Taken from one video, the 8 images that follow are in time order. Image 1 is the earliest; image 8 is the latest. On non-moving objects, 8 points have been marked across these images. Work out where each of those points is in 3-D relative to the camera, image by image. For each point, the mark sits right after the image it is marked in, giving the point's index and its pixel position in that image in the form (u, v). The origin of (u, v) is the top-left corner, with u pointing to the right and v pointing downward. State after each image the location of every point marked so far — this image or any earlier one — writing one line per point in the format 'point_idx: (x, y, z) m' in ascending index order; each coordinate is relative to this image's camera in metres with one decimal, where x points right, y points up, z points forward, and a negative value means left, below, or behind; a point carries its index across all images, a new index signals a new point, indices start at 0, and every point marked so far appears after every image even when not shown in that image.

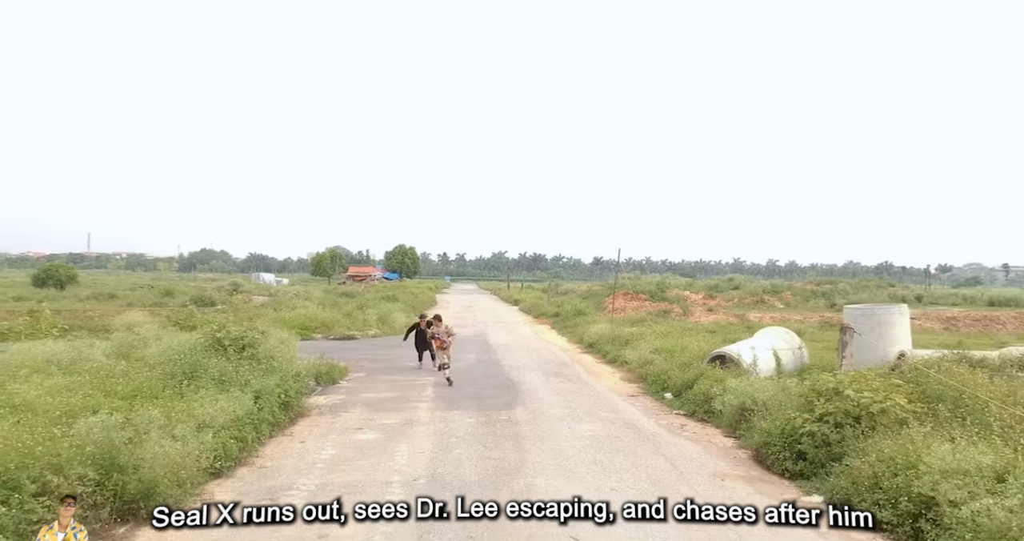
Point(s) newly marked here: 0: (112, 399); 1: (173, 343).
0: (-4.3, -1.3, +7.9) m
1: (-5.9, -1.2, +12.9) m
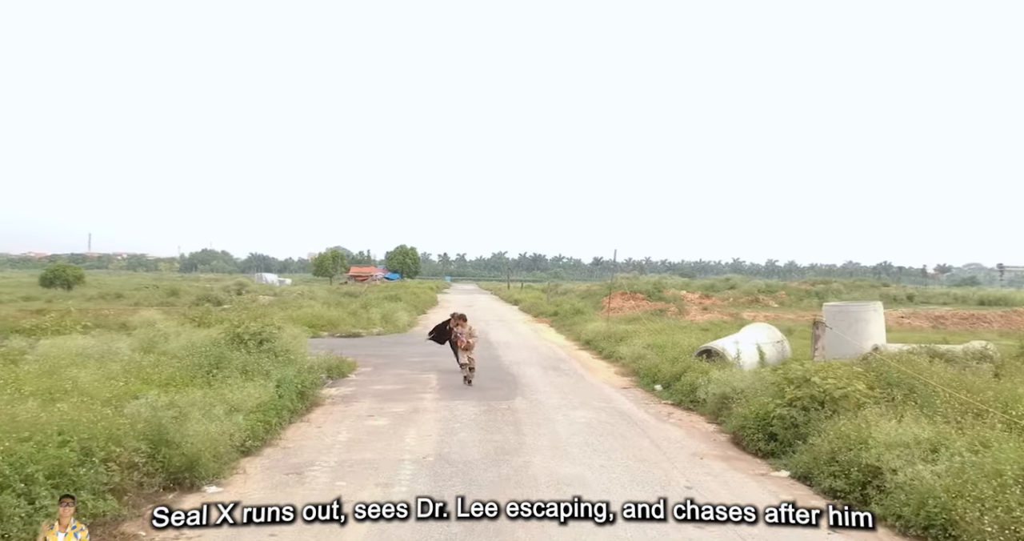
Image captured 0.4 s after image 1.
0: (-4.3, -1.3, +8.8) m
1: (-5.9, -1.2, +13.8) m
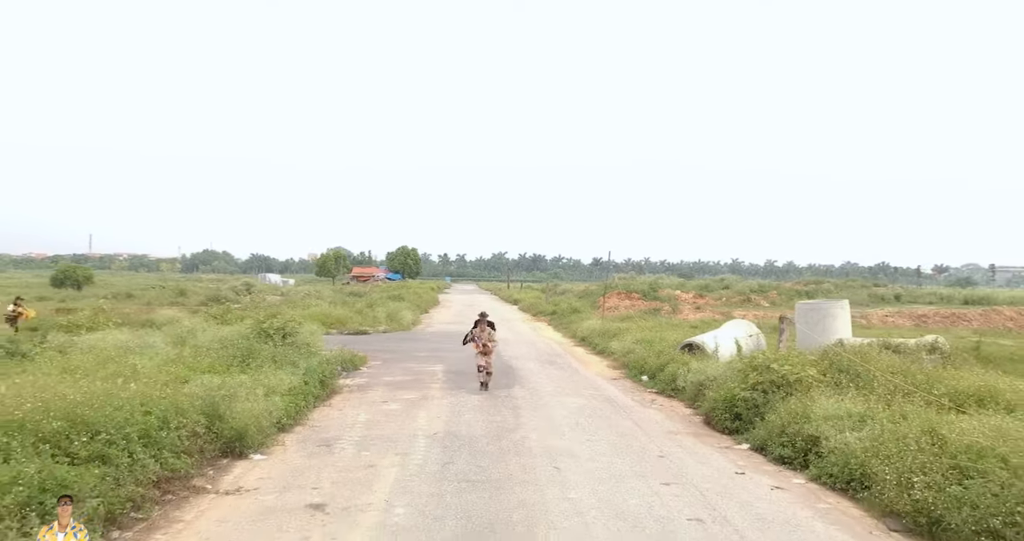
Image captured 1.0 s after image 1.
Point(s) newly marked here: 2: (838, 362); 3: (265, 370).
0: (-4.3, -1.3, +10.1) m
1: (-5.9, -1.3, +15.1) m
2: (+4.7, -1.3, +10.6) m
3: (-3.6, -1.5, +10.8) m
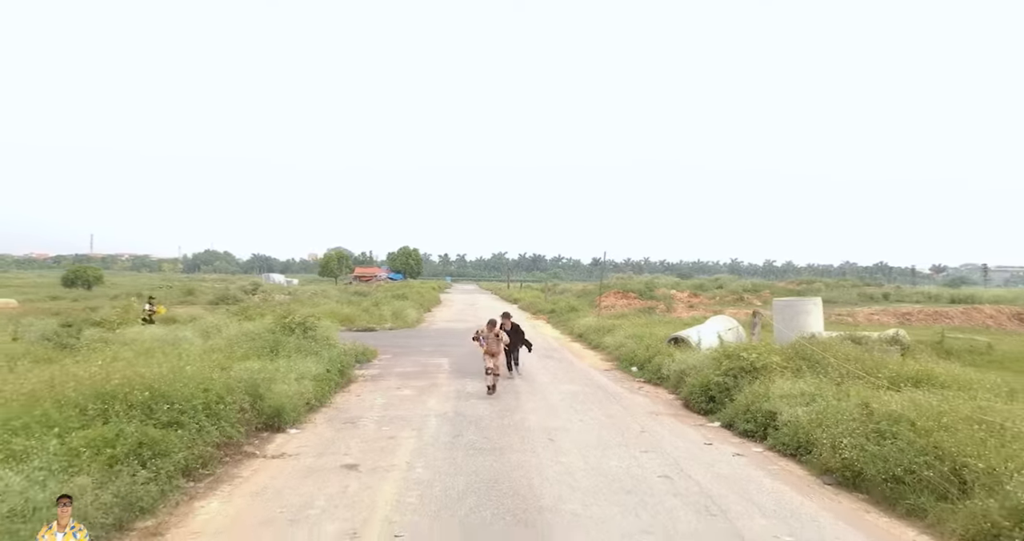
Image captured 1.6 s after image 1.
0: (-4.3, -1.3, +11.4) m
1: (-5.9, -1.3, +16.4) m
2: (+4.7, -1.3, +11.9) m
3: (-3.6, -1.5, +12.1) m
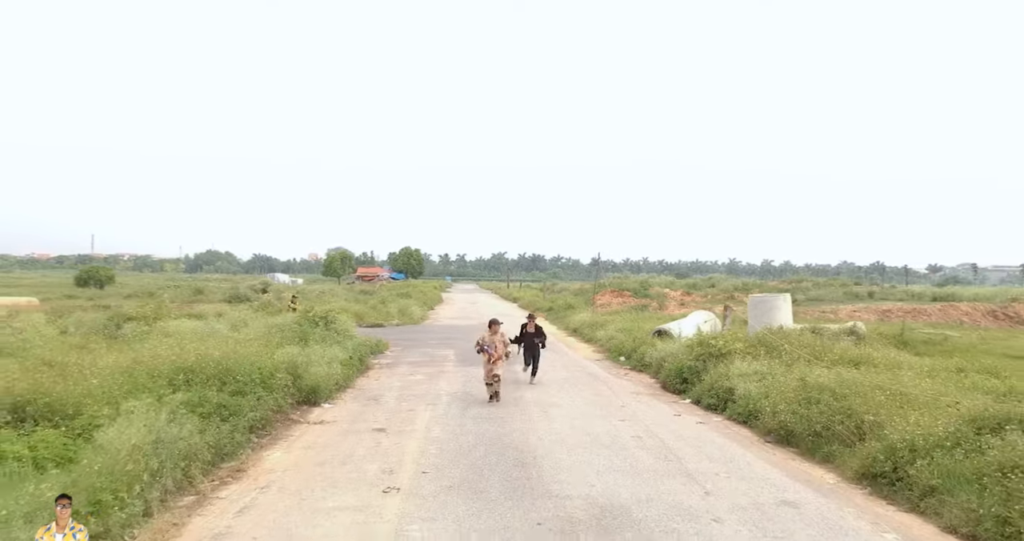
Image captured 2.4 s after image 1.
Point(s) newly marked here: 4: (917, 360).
0: (-4.3, -1.3, +13.2) m
1: (-5.9, -1.2, +18.2) m
2: (+4.7, -1.3, +13.7) m
3: (-3.6, -1.5, +13.9) m
4: (+7.1, -1.6, +12.9) m
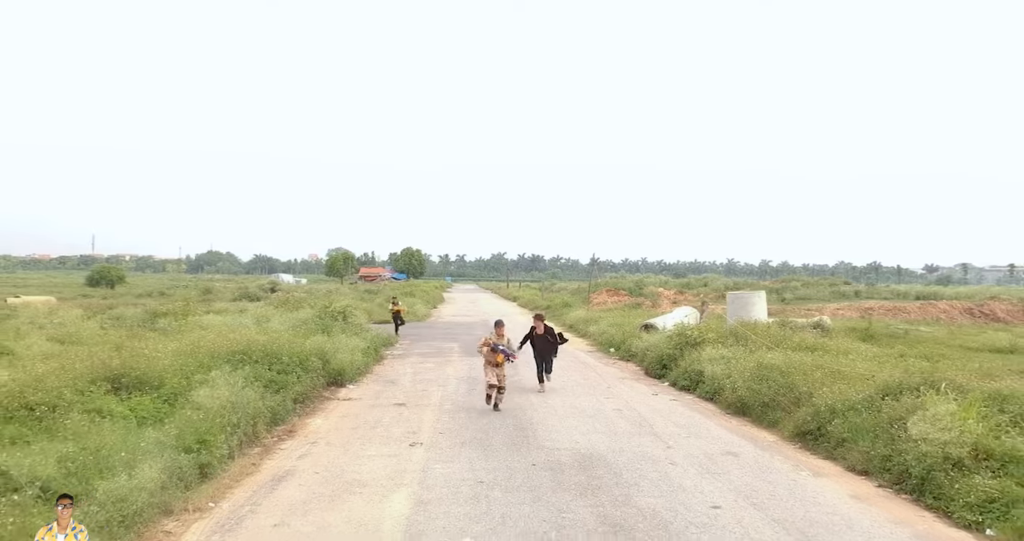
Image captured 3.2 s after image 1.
0: (-4.3, -1.3, +15.0) m
1: (-5.9, -1.2, +20.0) m
2: (+4.7, -1.3, +15.5) m
3: (-3.6, -1.4, +15.7) m
4: (+7.1, -1.5, +14.6) m
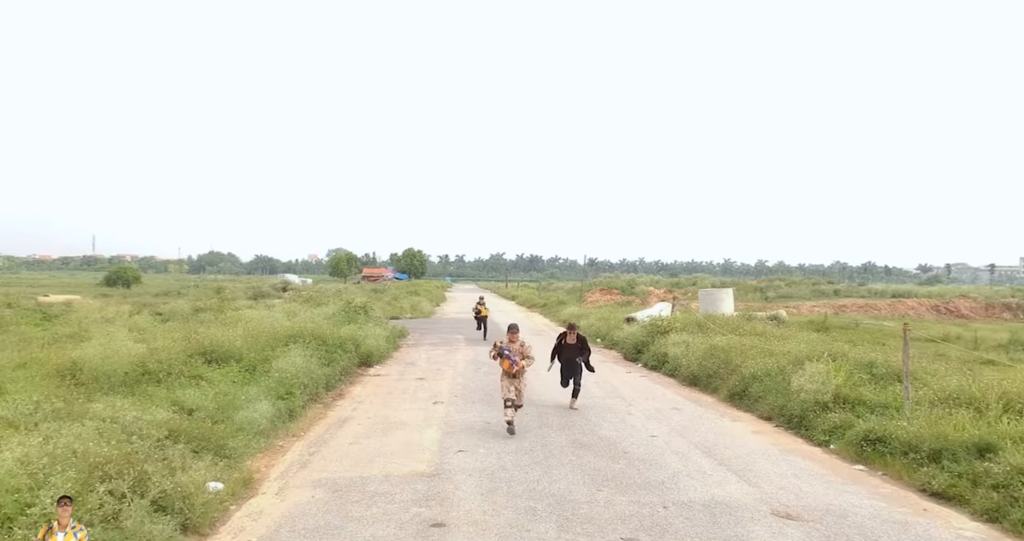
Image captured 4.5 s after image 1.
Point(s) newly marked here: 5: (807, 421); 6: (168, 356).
0: (-4.3, -1.3, +17.8) m
1: (-6.0, -1.2, +22.8) m
2: (+4.7, -1.3, +18.2) m
3: (-3.7, -1.4, +18.5) m
4: (+7.0, -1.5, +17.4) m
5: (+3.7, -1.9, +9.3) m
6: (-5.3, -1.3, +11.3) m
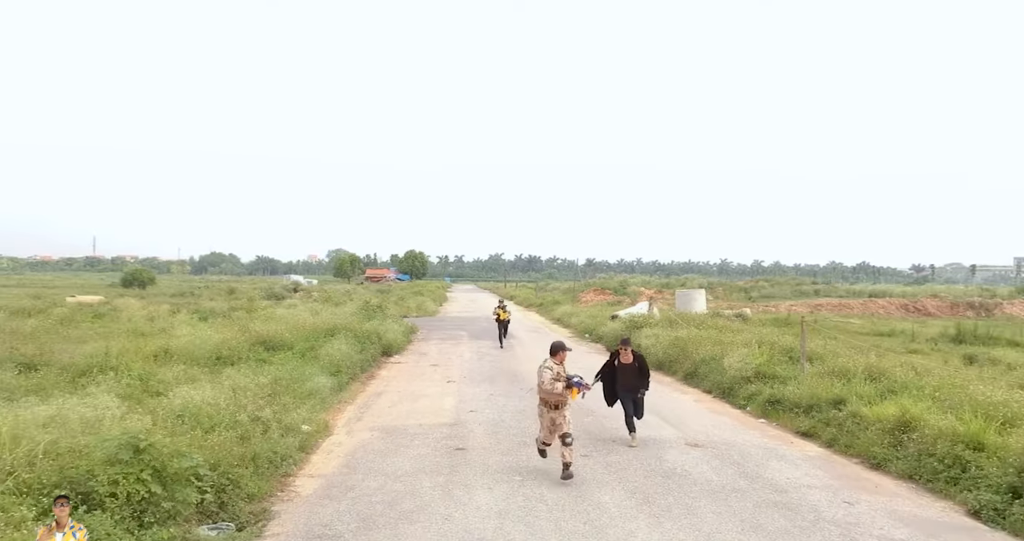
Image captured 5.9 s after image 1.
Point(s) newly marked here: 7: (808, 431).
0: (-4.4, -1.4, +20.7) m
1: (-6.0, -1.4, +25.7) m
2: (+4.6, -1.4, +21.2) m
3: (-3.7, -1.6, +21.4) m
4: (+7.0, -1.6, +20.4) m
5: (+3.7, -2.0, +12.2) m
6: (-5.3, -1.4, +14.2) m
7: (+3.8, -2.0, +9.4) m
